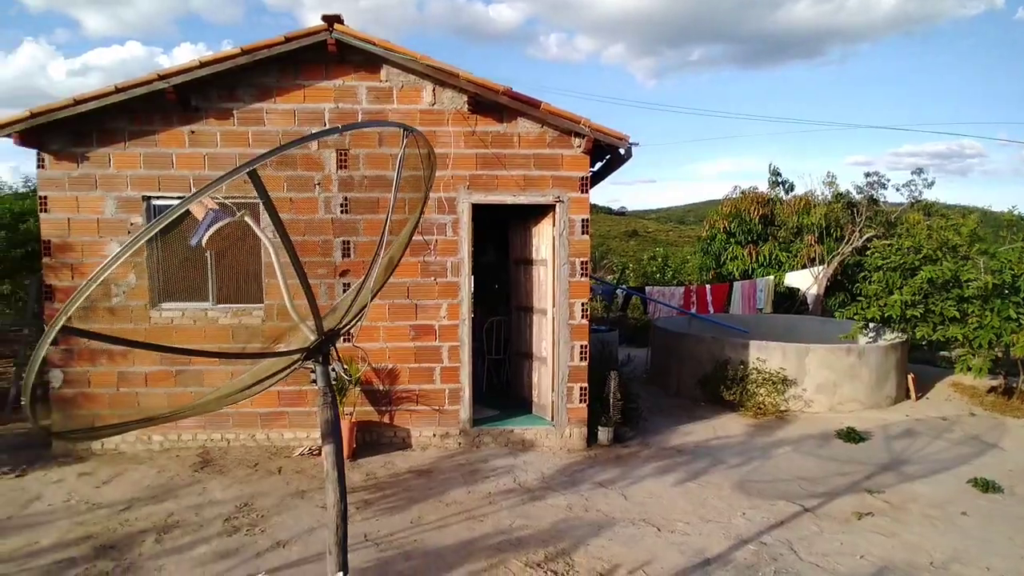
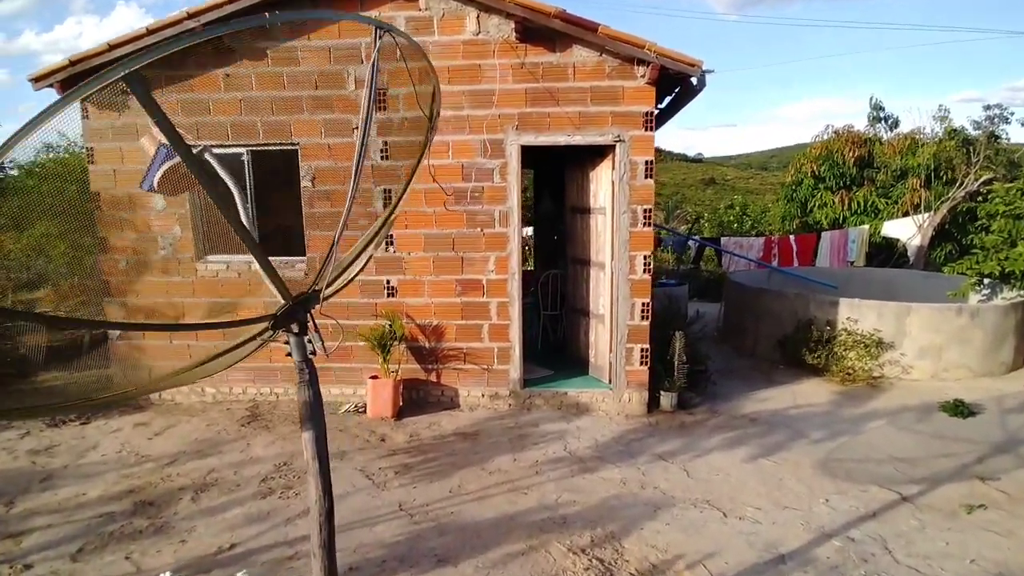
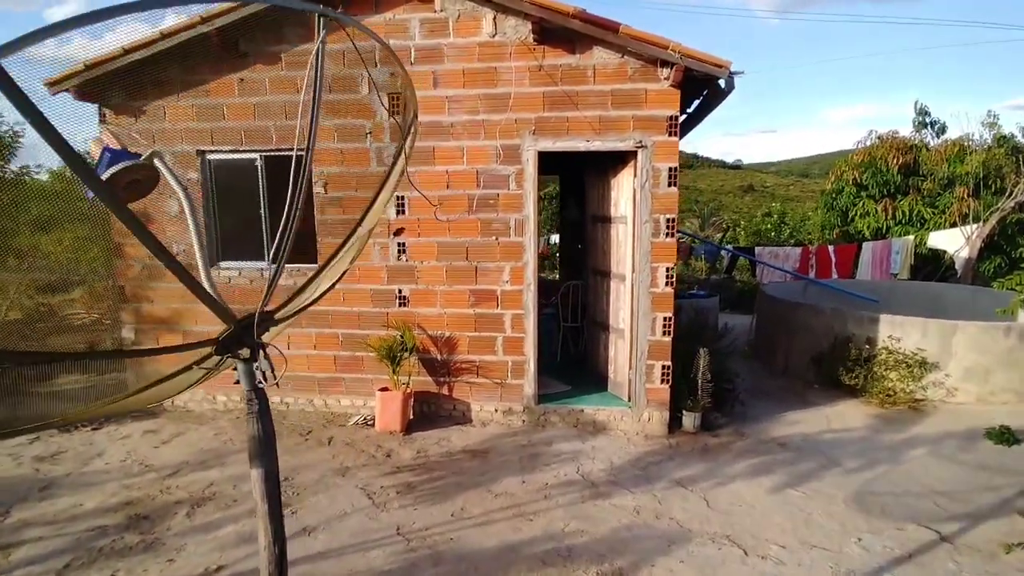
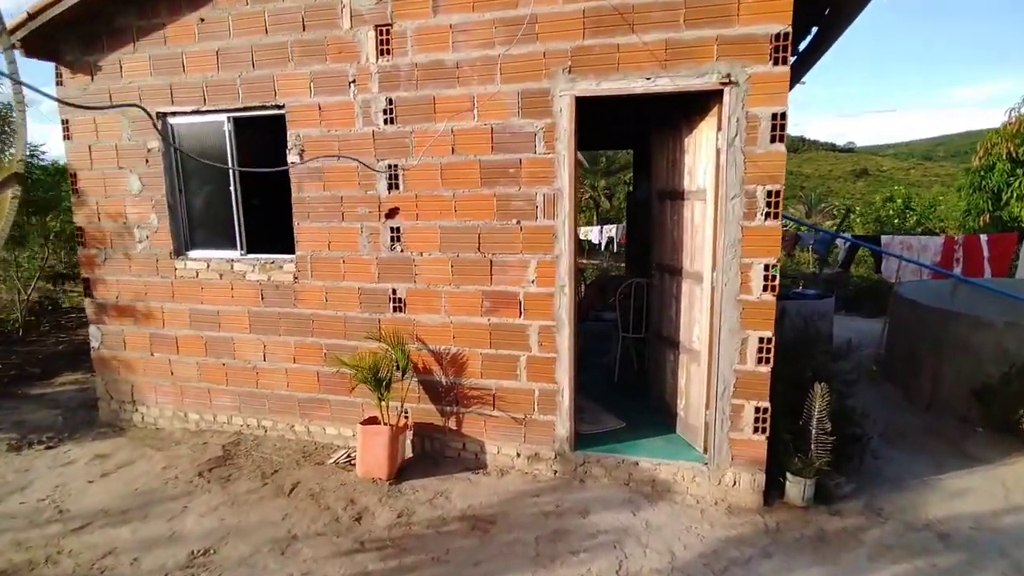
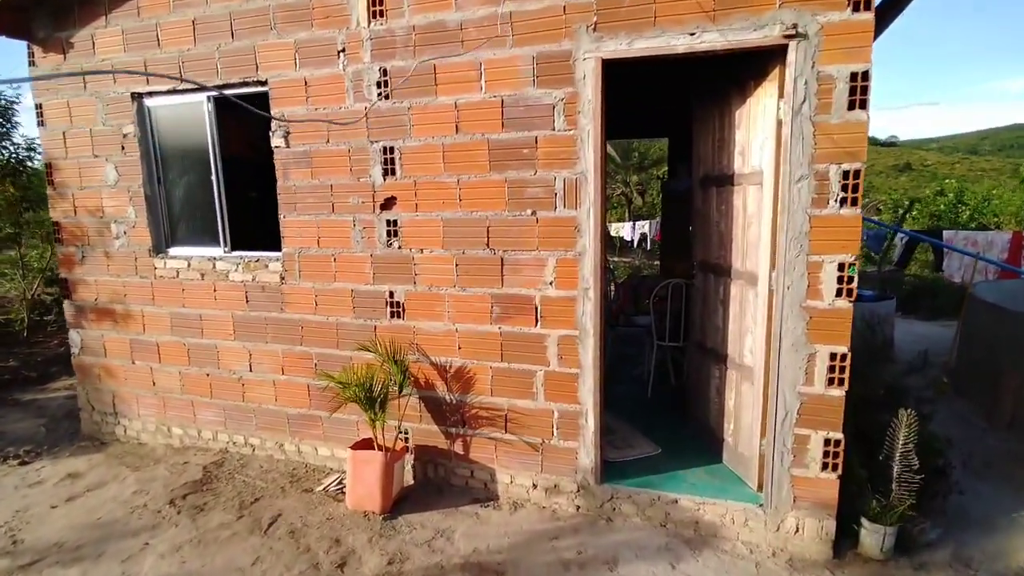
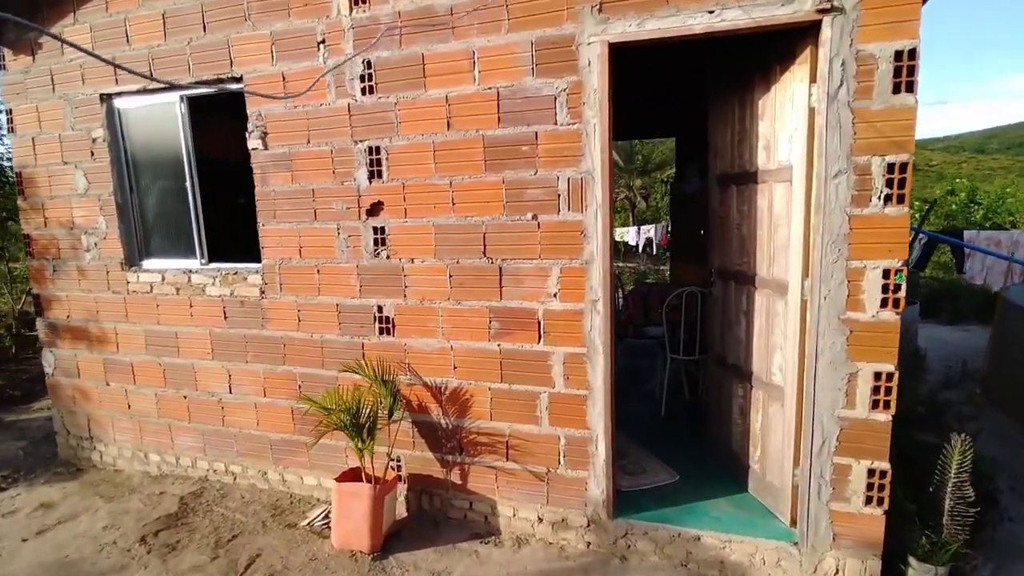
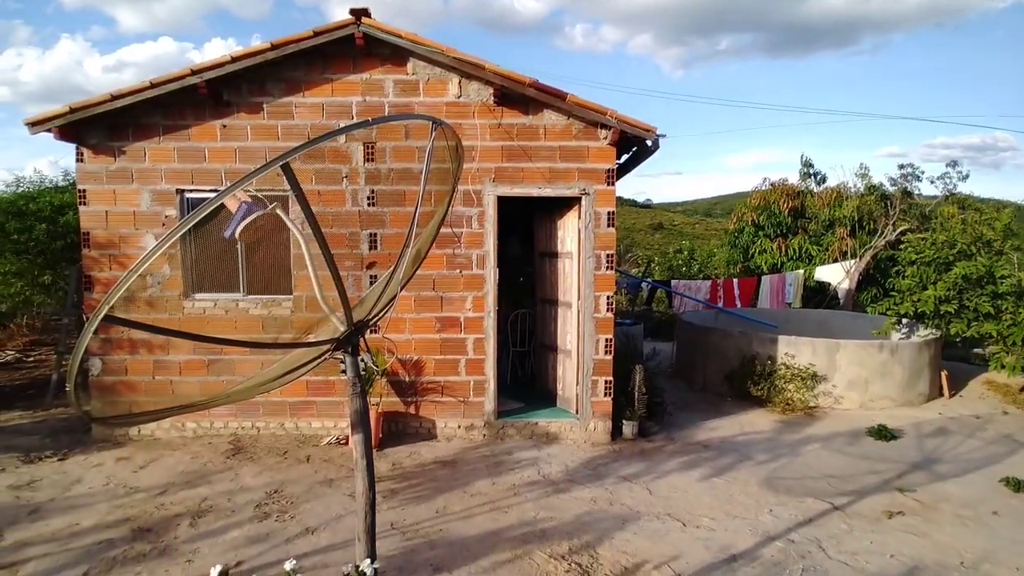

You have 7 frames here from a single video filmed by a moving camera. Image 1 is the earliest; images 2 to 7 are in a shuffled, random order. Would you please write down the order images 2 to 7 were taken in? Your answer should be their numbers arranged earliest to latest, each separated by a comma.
7, 2, 3, 4, 5, 6
